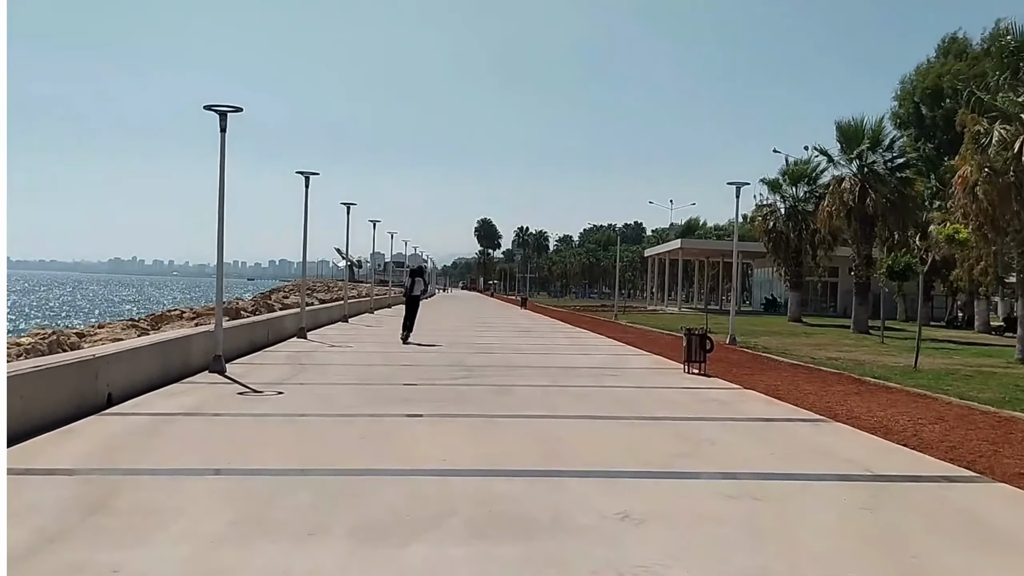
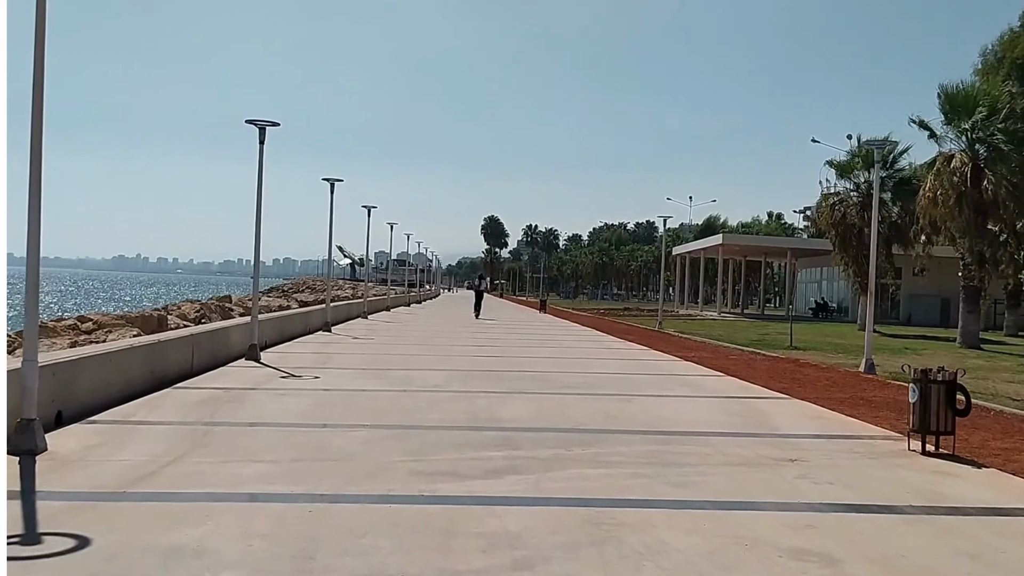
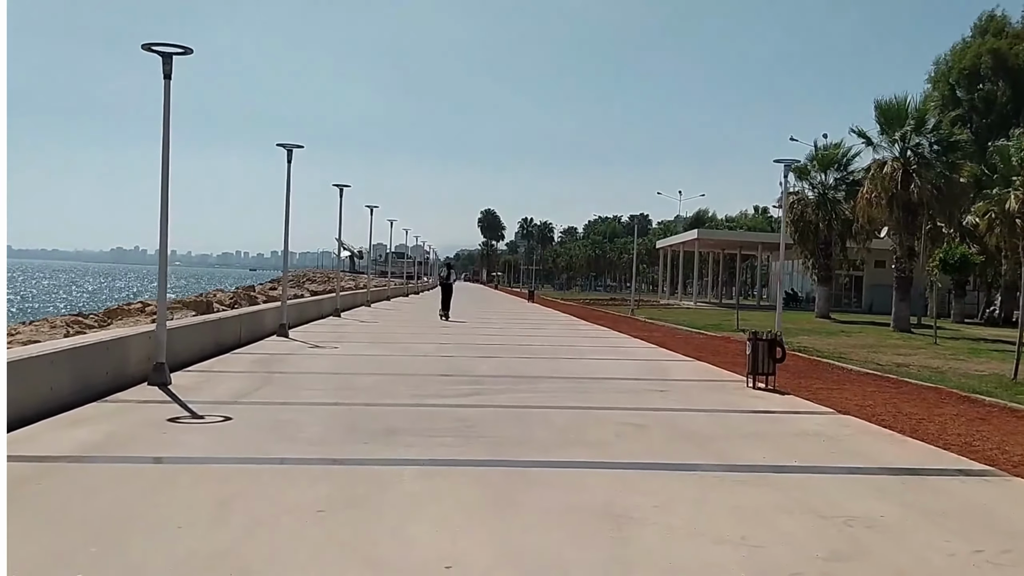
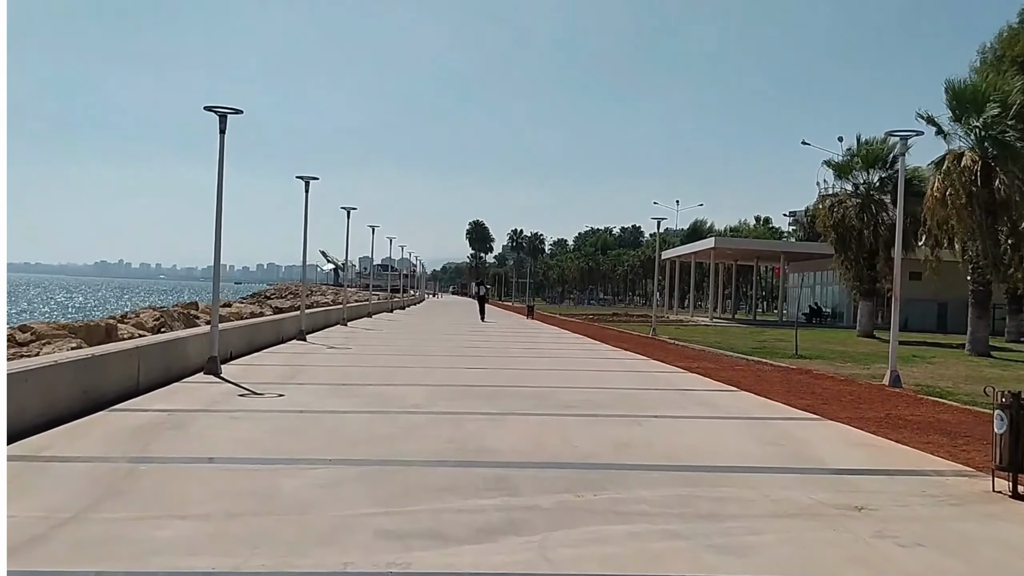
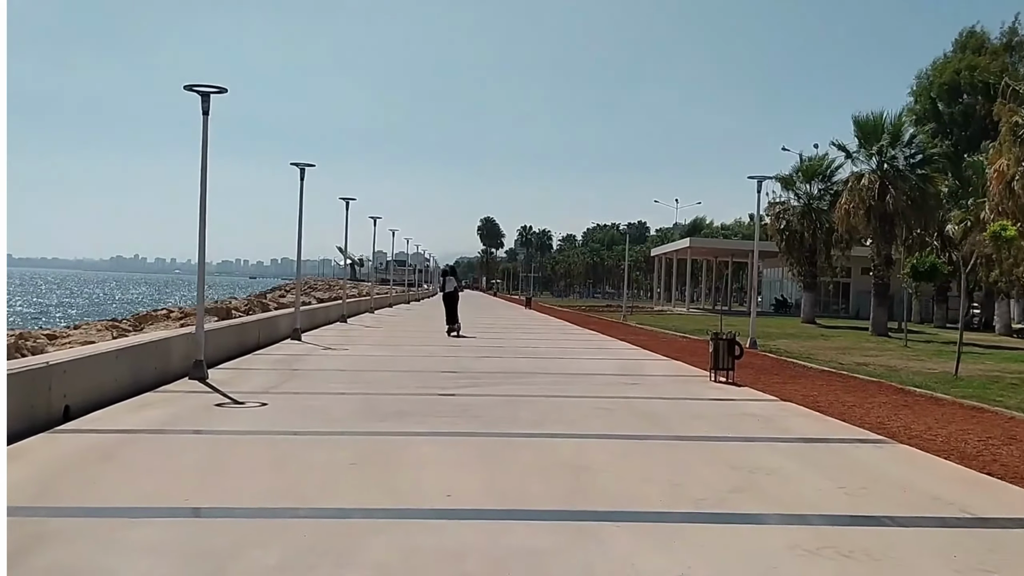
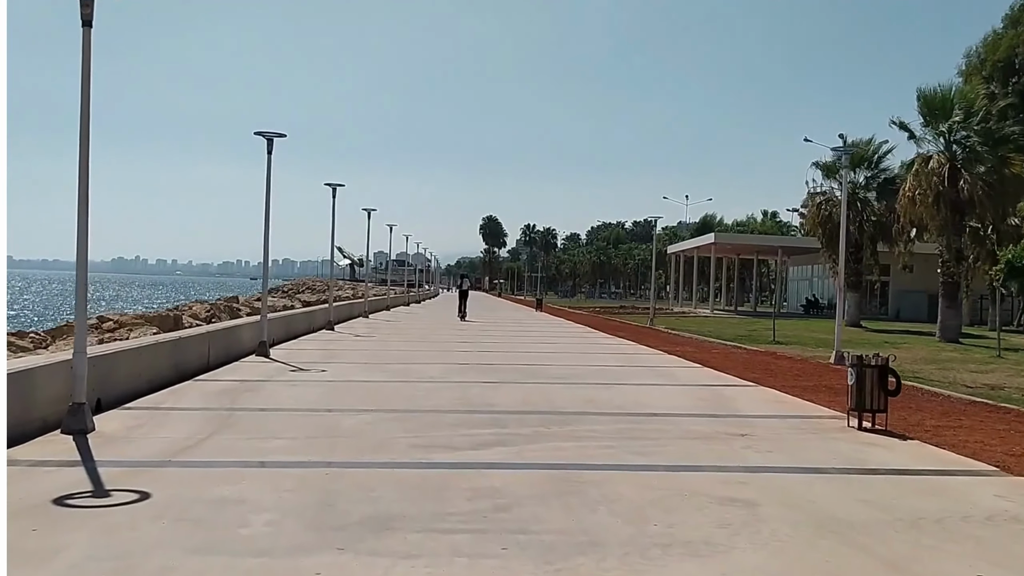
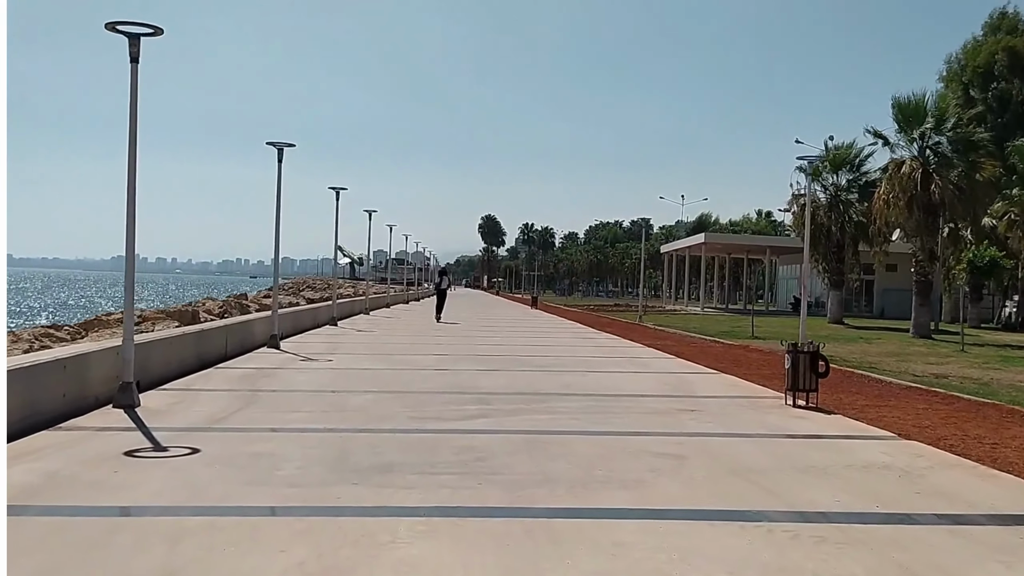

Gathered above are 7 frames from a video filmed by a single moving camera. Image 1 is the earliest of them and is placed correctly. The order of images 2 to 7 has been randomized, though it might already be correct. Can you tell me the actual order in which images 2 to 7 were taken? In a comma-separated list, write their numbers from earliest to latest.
5, 3, 7, 6, 2, 4
